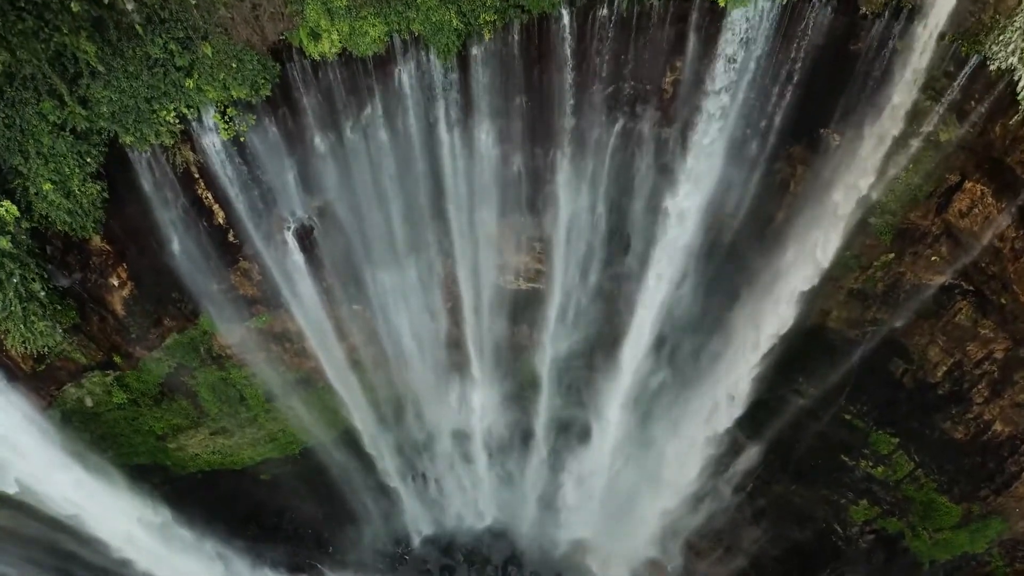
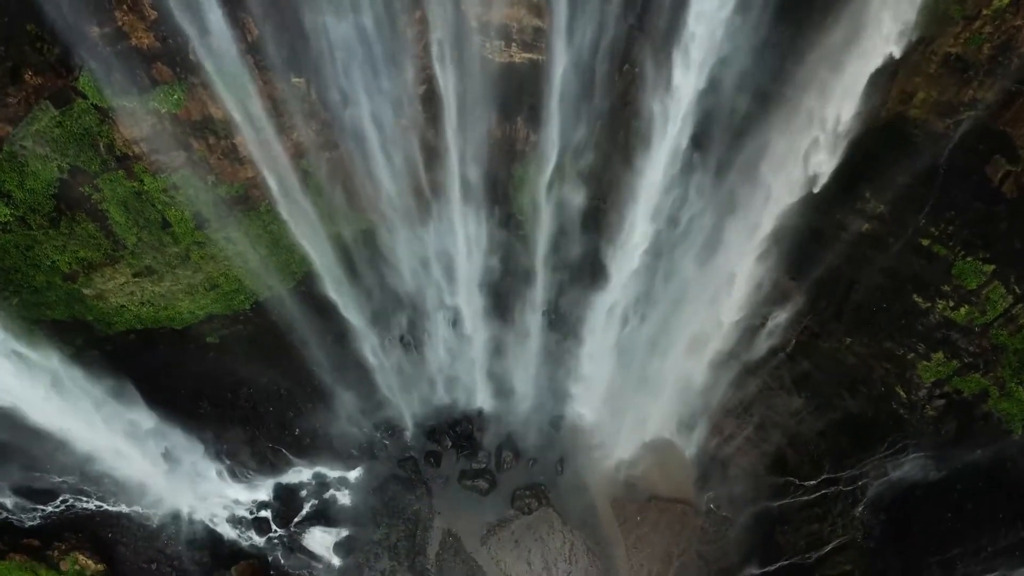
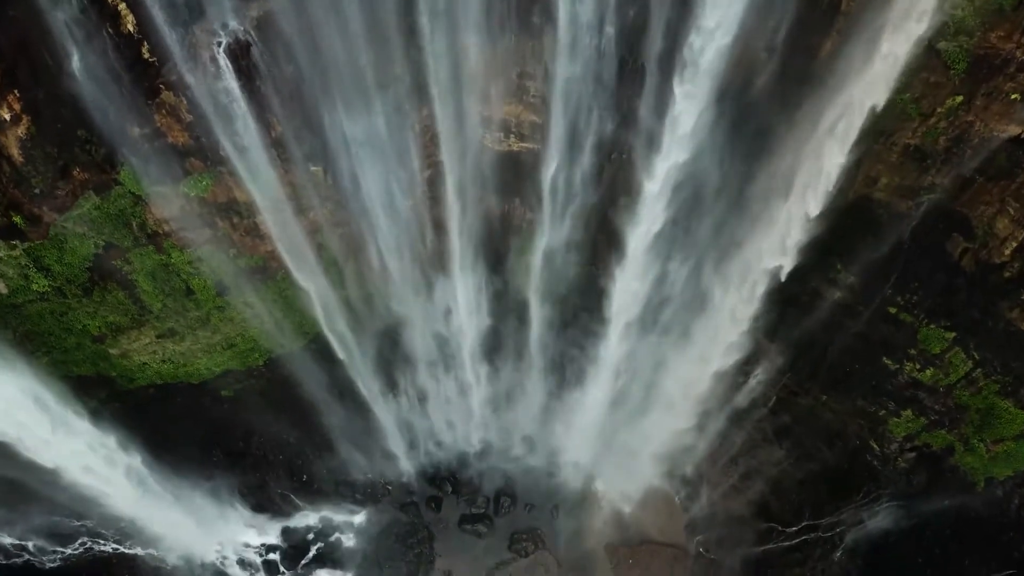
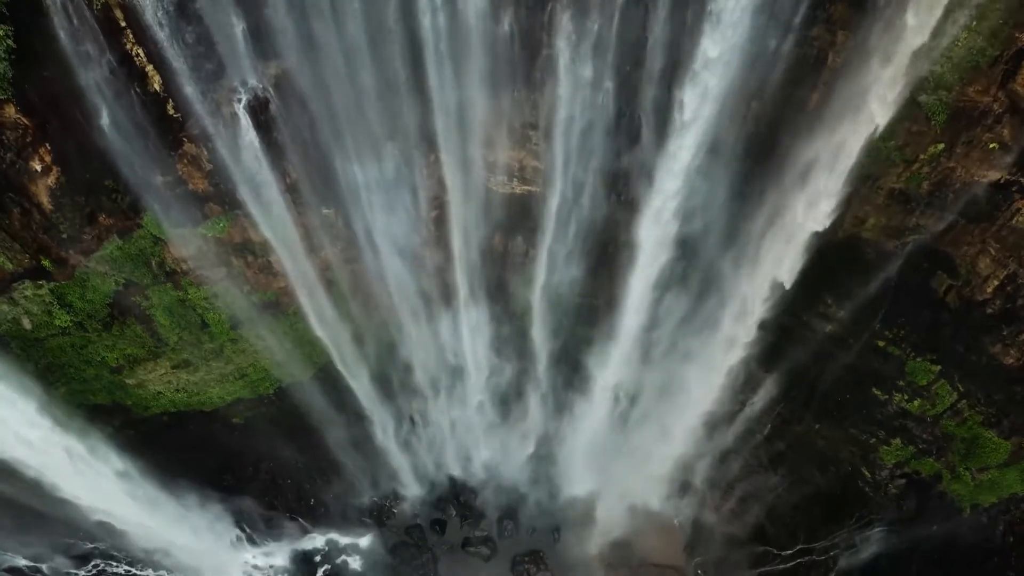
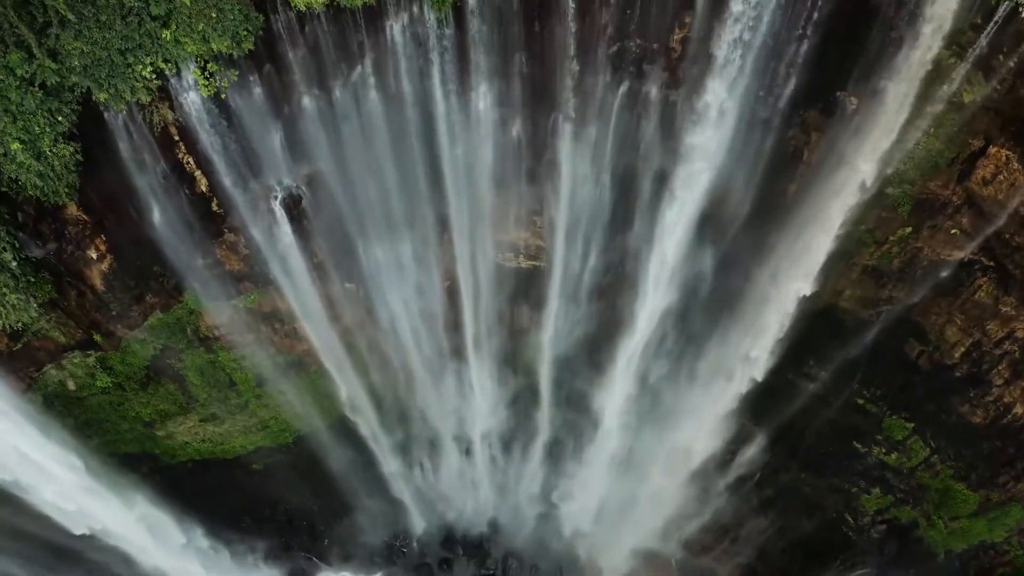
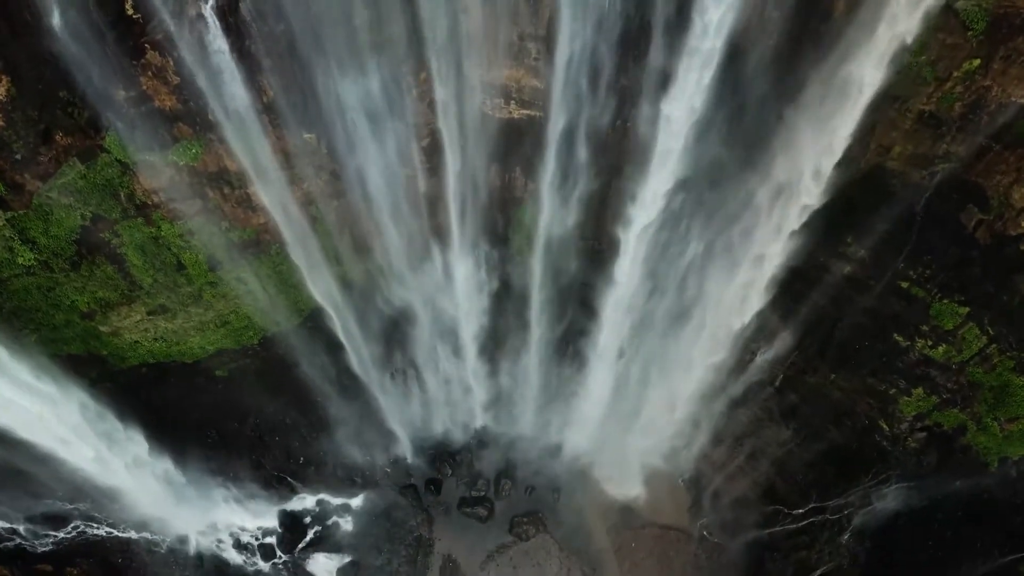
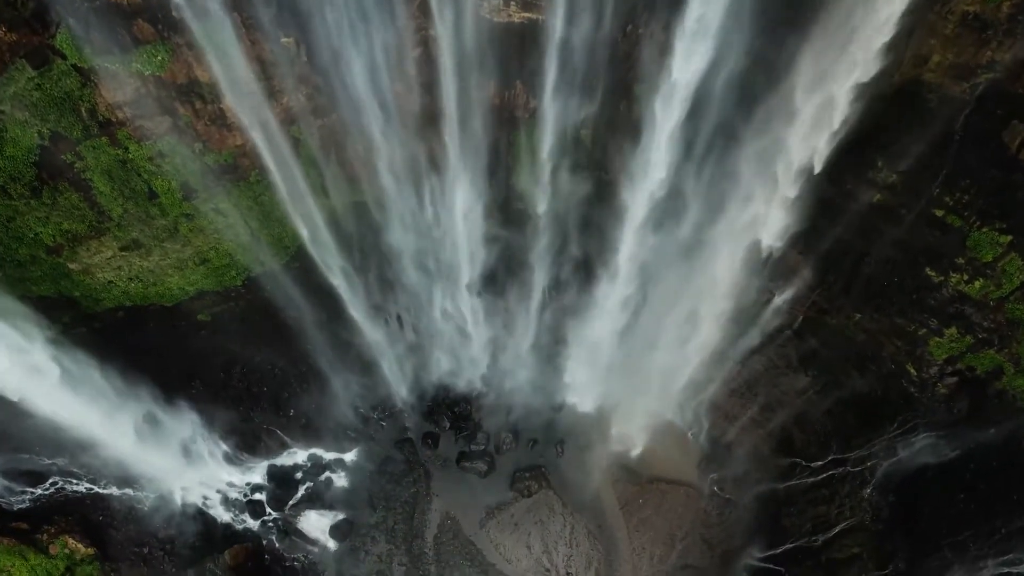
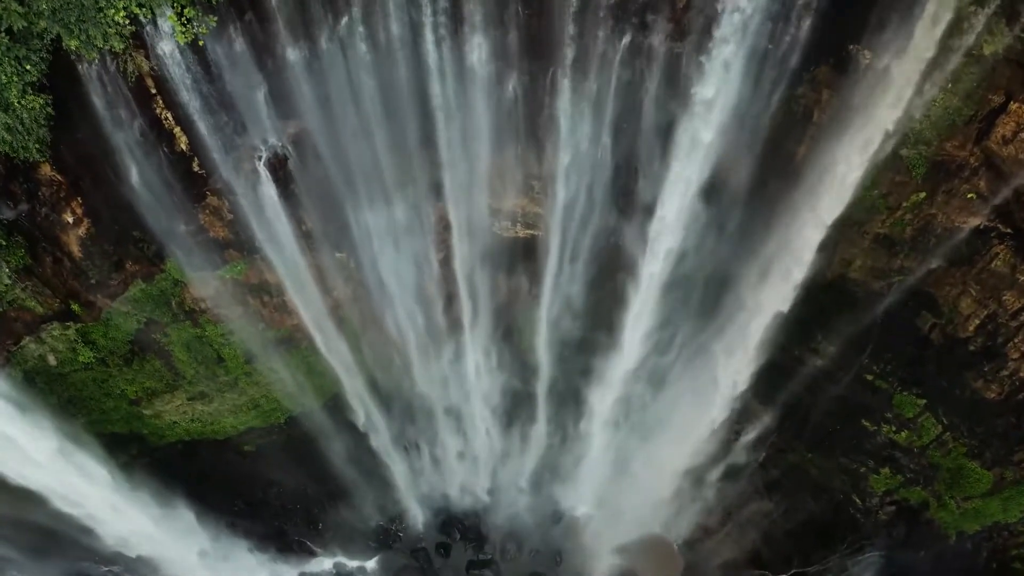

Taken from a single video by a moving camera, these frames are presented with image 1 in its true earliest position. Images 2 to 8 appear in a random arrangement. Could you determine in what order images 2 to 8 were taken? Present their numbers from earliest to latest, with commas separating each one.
5, 8, 4, 3, 6, 2, 7
